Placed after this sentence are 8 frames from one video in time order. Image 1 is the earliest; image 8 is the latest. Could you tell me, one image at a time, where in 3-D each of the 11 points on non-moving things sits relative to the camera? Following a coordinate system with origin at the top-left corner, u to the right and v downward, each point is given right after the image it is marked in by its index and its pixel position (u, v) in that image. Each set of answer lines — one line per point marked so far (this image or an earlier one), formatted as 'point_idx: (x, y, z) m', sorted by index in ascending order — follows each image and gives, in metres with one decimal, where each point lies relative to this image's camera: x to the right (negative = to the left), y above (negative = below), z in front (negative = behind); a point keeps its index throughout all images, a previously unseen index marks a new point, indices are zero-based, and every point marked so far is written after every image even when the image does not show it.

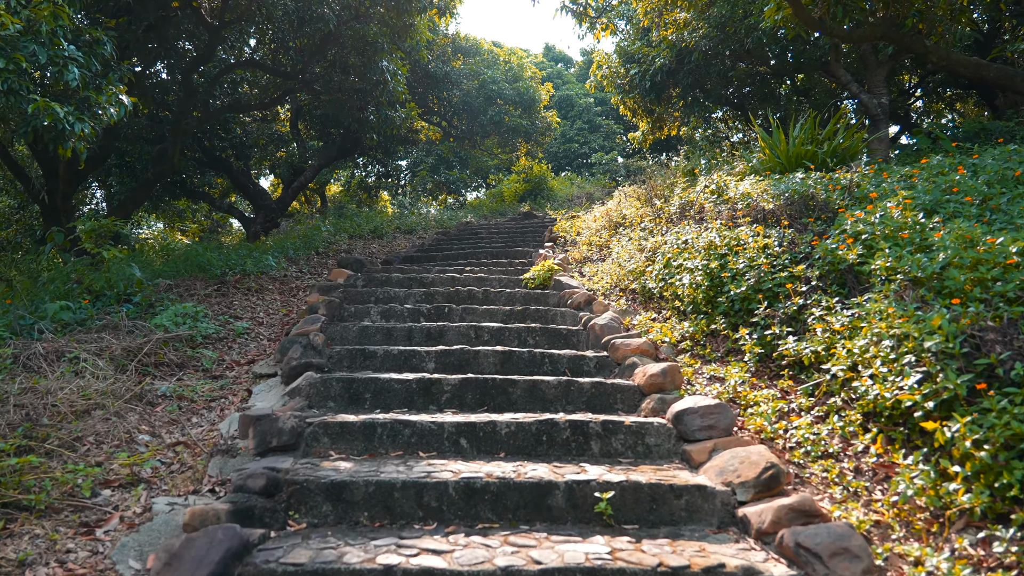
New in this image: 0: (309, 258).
0: (-2.0, +0.3, +8.7) m
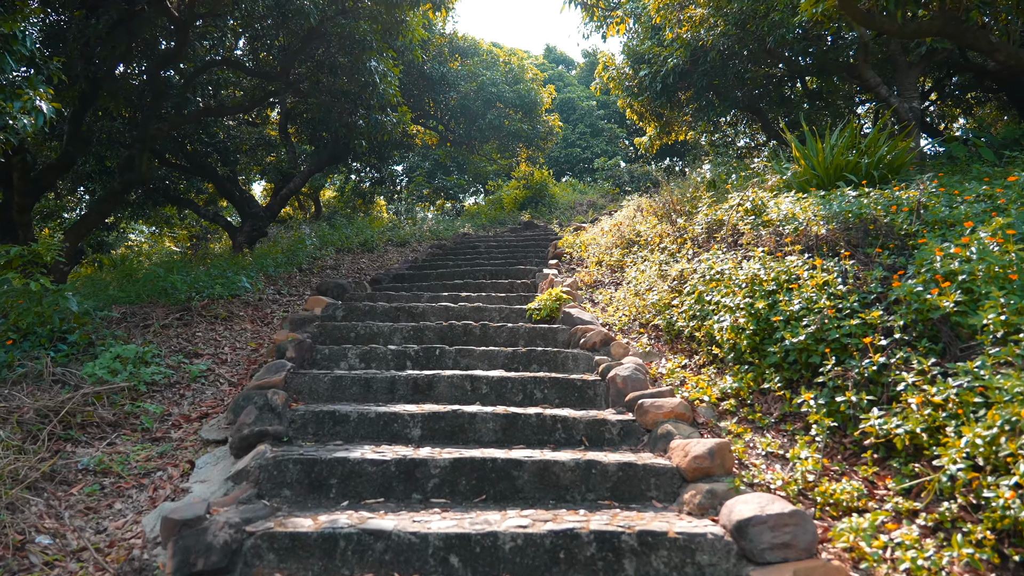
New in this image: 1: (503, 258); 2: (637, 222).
0: (-2.0, +0.1, +7.9) m
1: (-0.1, +0.3, +8.6) m
2: (+1.0, +0.5, +7.2) m
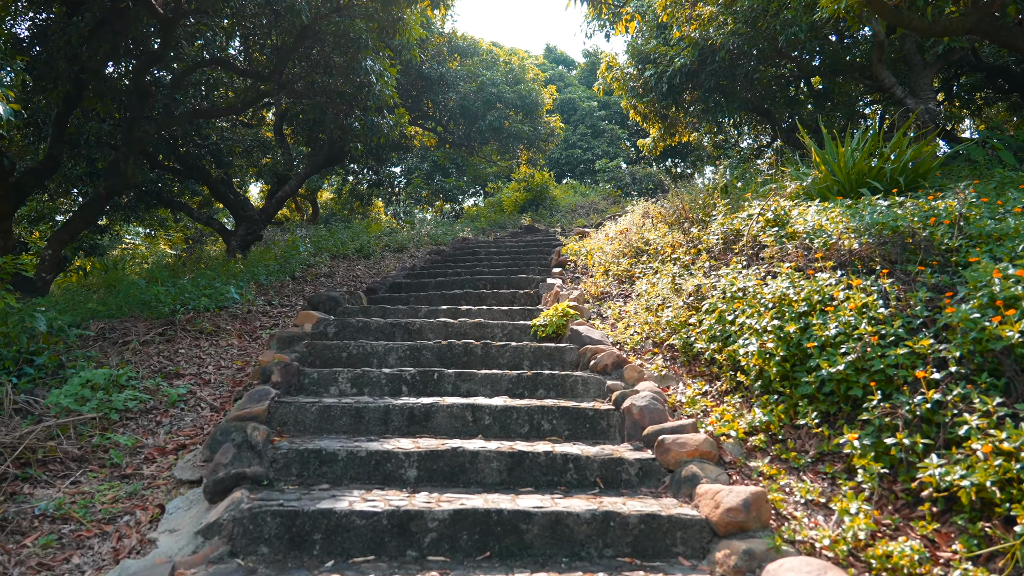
0: (-1.9, 0.0, +7.6) m
1: (0.0, +0.2, +8.3) m
2: (+1.0, +0.4, +6.9) m
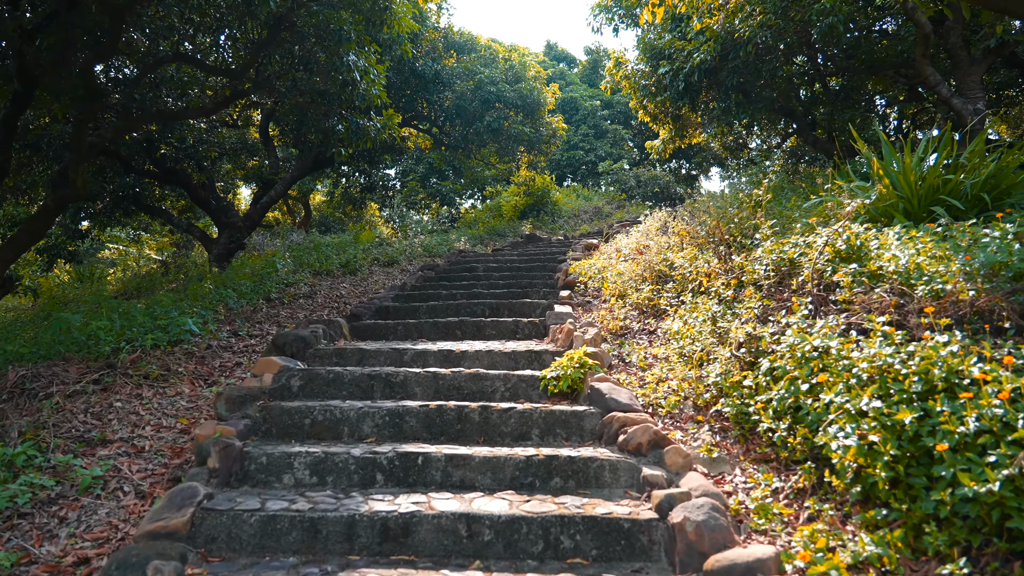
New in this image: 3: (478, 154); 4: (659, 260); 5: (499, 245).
0: (-1.9, -0.2, +6.7) m
1: (0.0, 0.0, +7.4) m
2: (+1.1, +0.3, +6.0) m
3: (-0.5, +2.1, +13.8) m
4: (+1.0, +0.2, +5.8) m
5: (-0.2, +0.6, +11.4) m
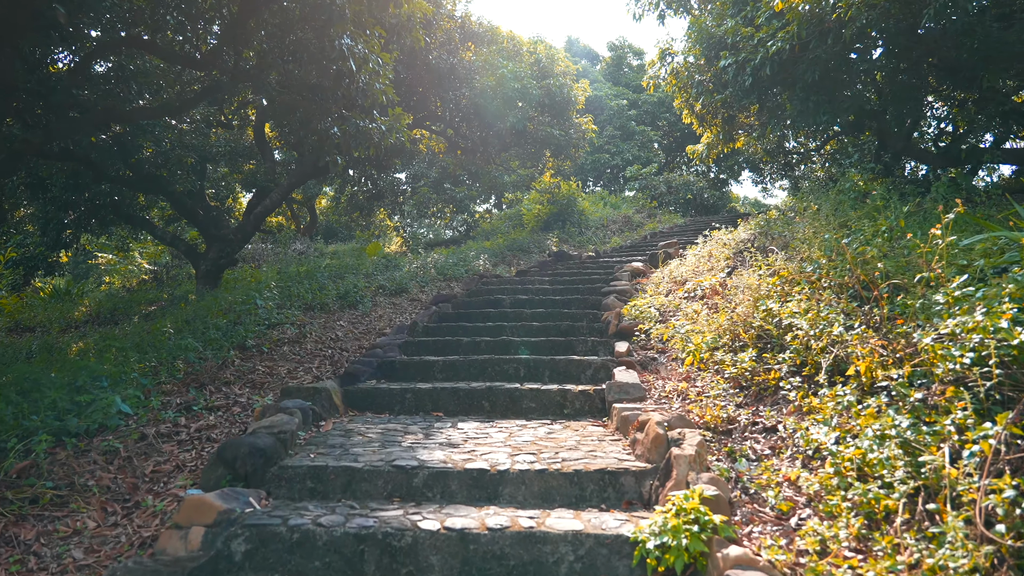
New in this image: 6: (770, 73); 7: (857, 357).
0: (-1.7, -0.5, +5.2) m
1: (+0.2, -0.3, +6.0) m
2: (+1.3, 0.0, +4.5) m
3: (-0.2, +1.8, +12.3) m
4: (+1.2, -0.1, +4.3) m
5: (+0.1, +0.3, +9.9) m
6: (+2.1, +1.8, +7.3) m
7: (+1.2, -0.2, +3.2) m
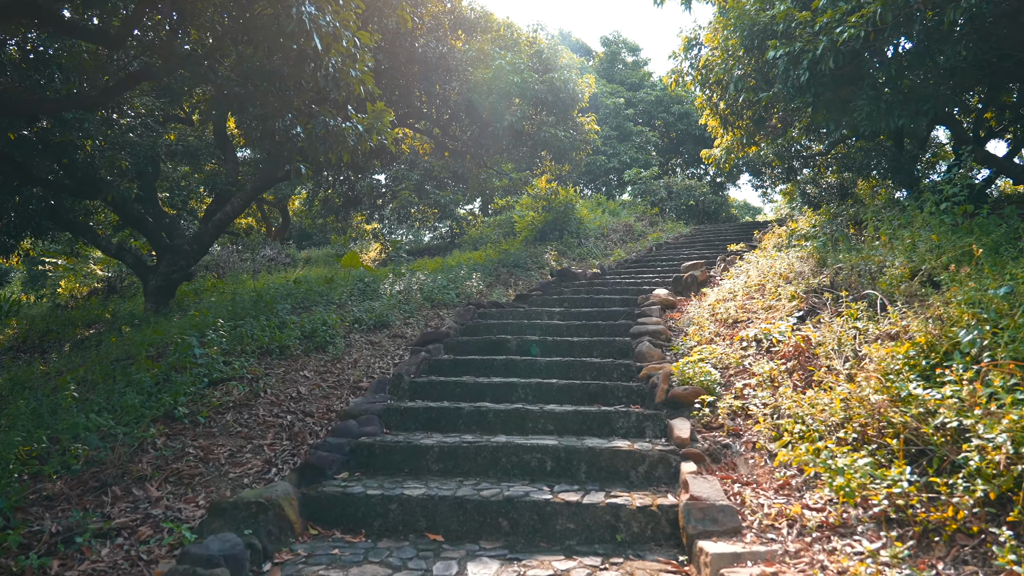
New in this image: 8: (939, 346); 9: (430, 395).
0: (-1.6, -0.7, +3.9) m
1: (+0.3, -0.5, +4.6) m
2: (+1.4, -0.3, +3.2) m
3: (-0.3, +1.6, +11.0) m
4: (+1.3, -0.4, +3.0) m
5: (+0.1, 0.0, +8.5) m
6: (+2.2, +1.5, +6.0) m
7: (+1.4, -0.5, +1.9) m
8: (+1.5, -0.2, +3.2) m
9: (-0.4, -0.6, +4.8) m
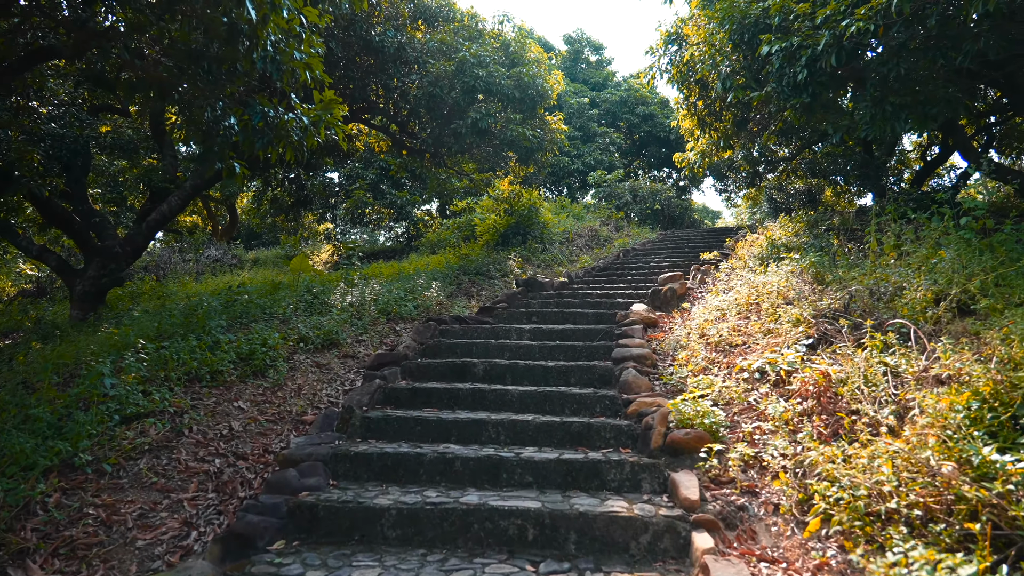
0: (-1.7, -0.8, +3.1) m
1: (+0.1, -0.6, +4.0) m
2: (+1.3, -0.4, +2.6) m
3: (-0.7, +1.5, +10.3) m
4: (+1.2, -0.5, +2.4) m
5: (-0.2, -0.1, +7.9) m
6: (+2.0, +1.4, +5.5) m
7: (+1.4, -0.6, +1.3) m
8: (+1.5, -0.3, +2.6) m
9: (-0.6, -0.7, +4.1) m
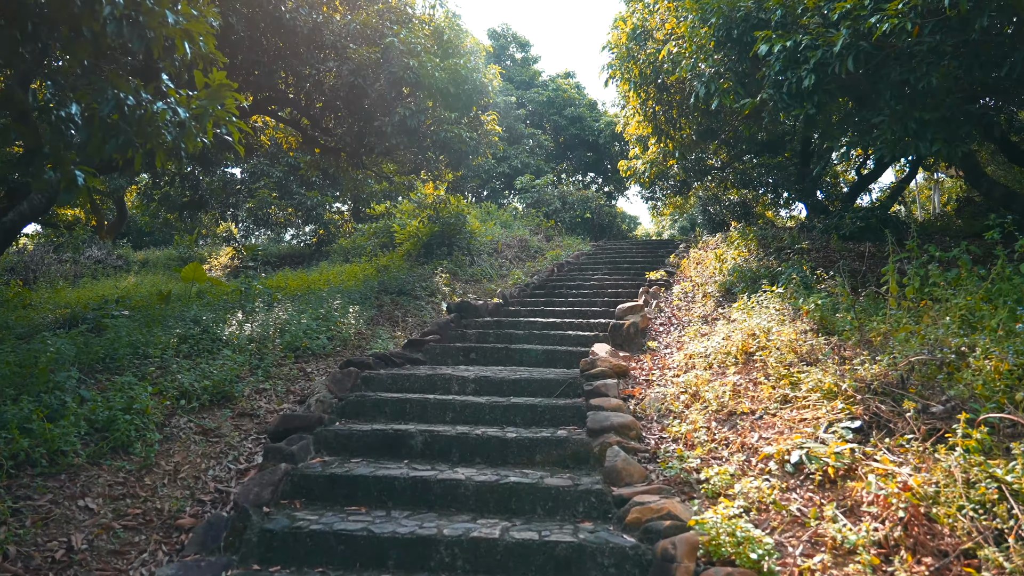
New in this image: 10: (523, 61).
0: (-1.7, -1.0, +1.9) m
1: (0.0, -0.8, +2.9) m
2: (+1.3, -0.7, +1.7) m
3: (-1.4, +1.3, +9.1) m
4: (+1.3, -0.7, +1.5) m
5: (-0.7, -0.3, +6.7) m
6: (+1.7, +1.1, +4.6) m
7: (+1.5, -0.9, +0.3) m
8: (+1.5, -0.6, +1.7) m
9: (-0.7, -0.9, +3.0) m
10: (+0.2, +4.9, +19.2) m
